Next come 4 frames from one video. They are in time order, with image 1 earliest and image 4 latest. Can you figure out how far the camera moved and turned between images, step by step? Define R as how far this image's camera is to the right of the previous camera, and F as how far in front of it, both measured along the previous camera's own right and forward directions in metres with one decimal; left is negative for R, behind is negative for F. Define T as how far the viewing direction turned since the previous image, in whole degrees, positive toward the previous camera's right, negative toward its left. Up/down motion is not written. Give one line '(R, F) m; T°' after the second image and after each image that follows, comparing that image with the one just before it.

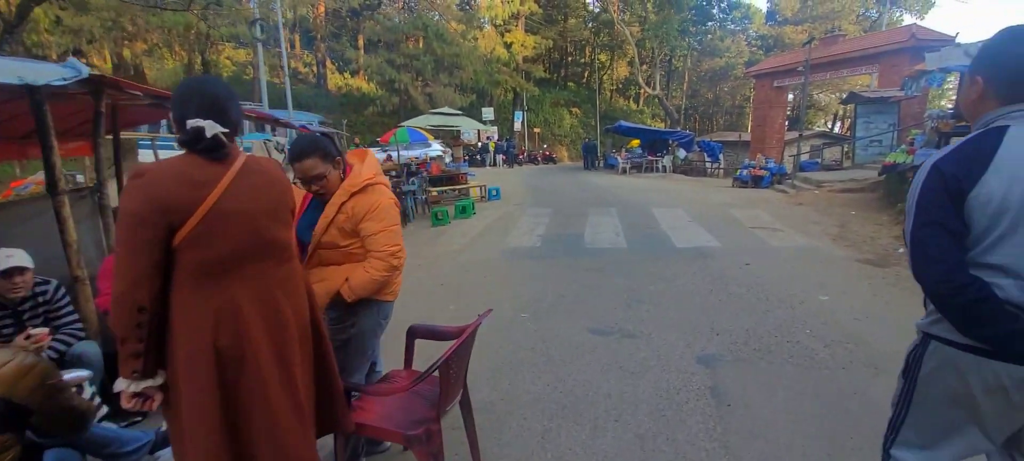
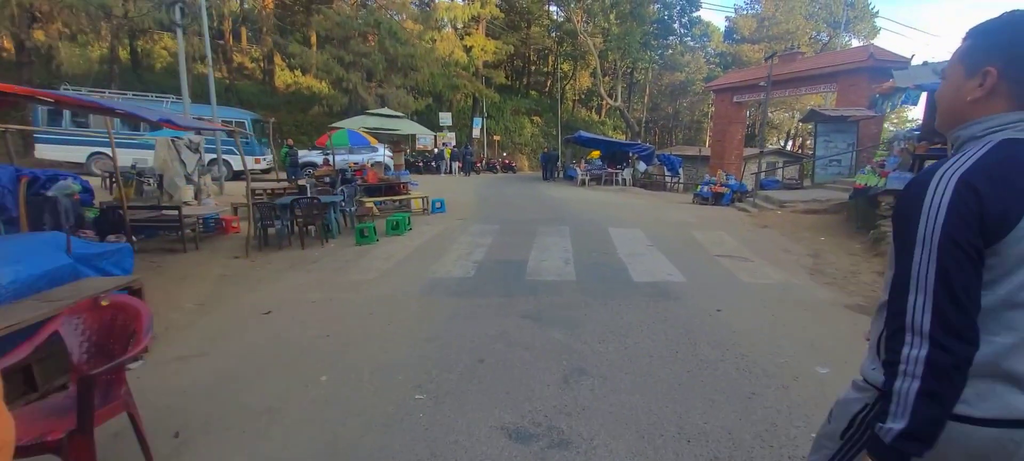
(+0.5, +1.4) m; +4°
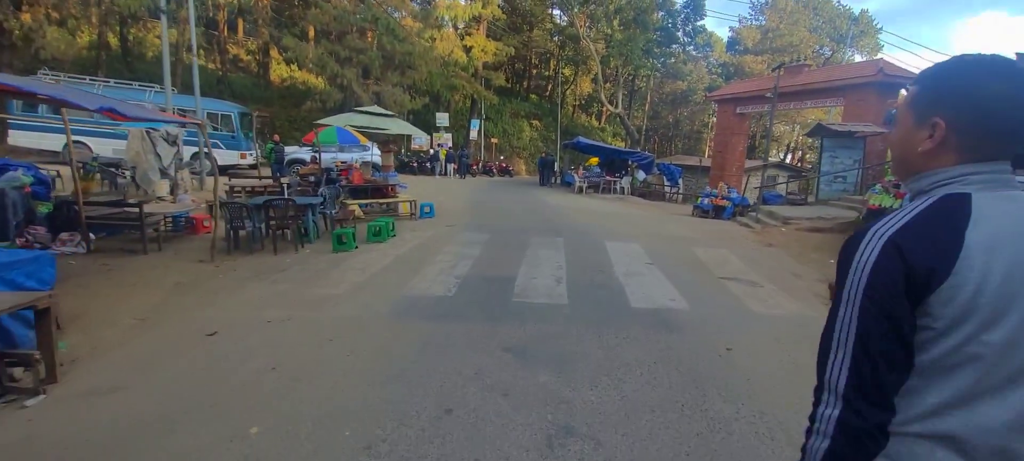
(+0.1, +0.7) m; 0°
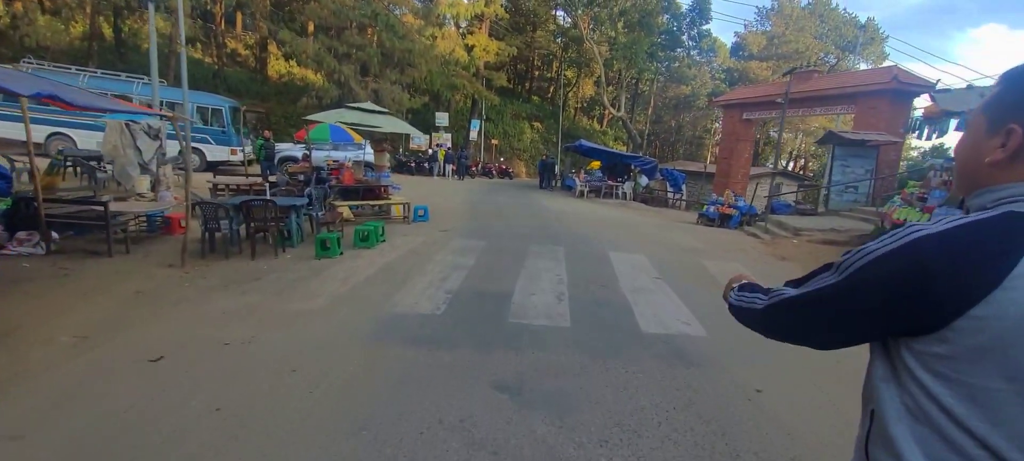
(0.0, +0.6) m; 0°
